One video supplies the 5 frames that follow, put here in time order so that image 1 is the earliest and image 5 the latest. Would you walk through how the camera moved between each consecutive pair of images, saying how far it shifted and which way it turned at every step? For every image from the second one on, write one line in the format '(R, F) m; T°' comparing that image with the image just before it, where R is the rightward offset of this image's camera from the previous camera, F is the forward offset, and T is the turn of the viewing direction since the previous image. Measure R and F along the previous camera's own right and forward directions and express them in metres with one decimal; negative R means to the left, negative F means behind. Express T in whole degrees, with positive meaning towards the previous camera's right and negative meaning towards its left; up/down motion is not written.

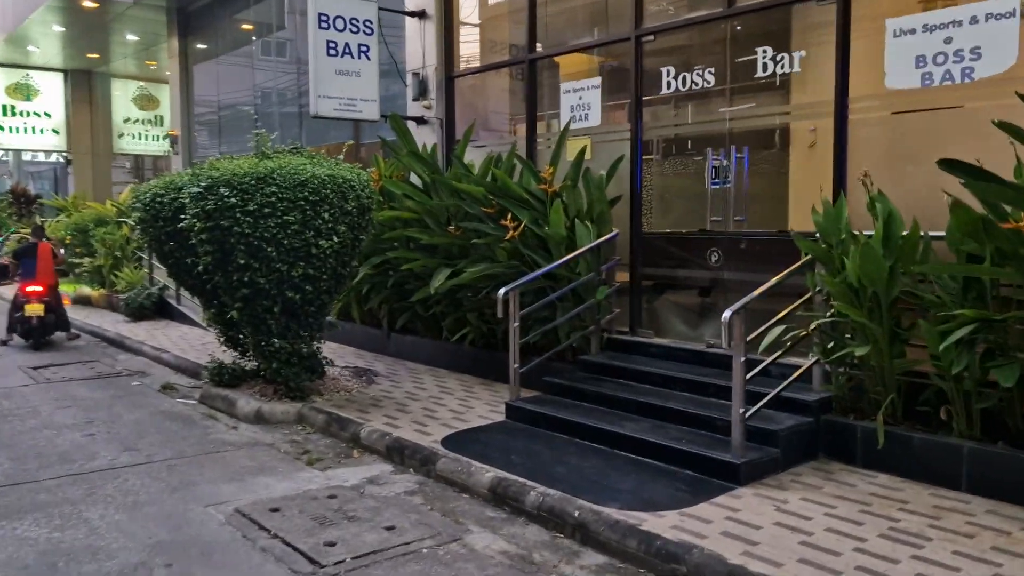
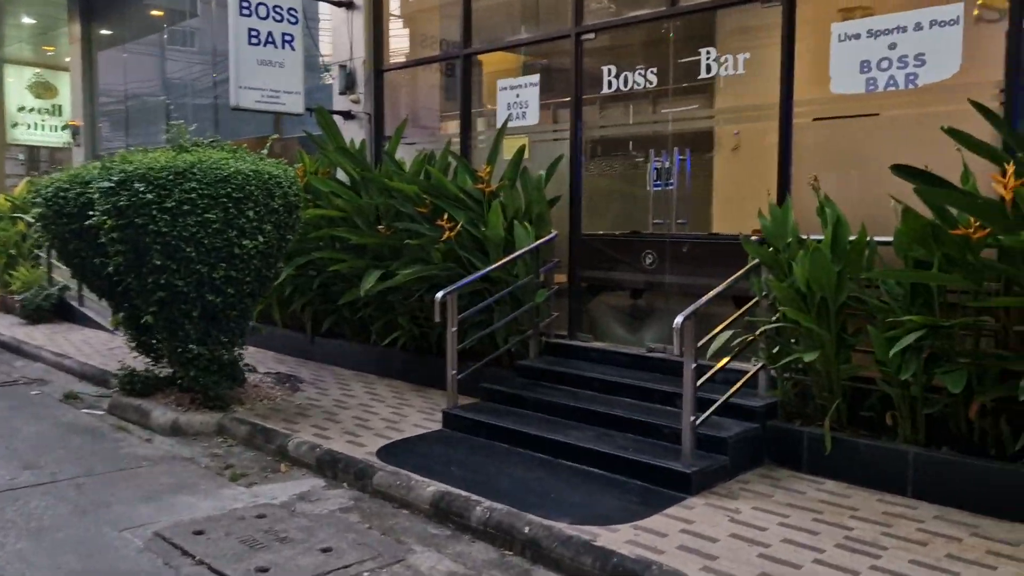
(-0.2, +0.2) m; +6°
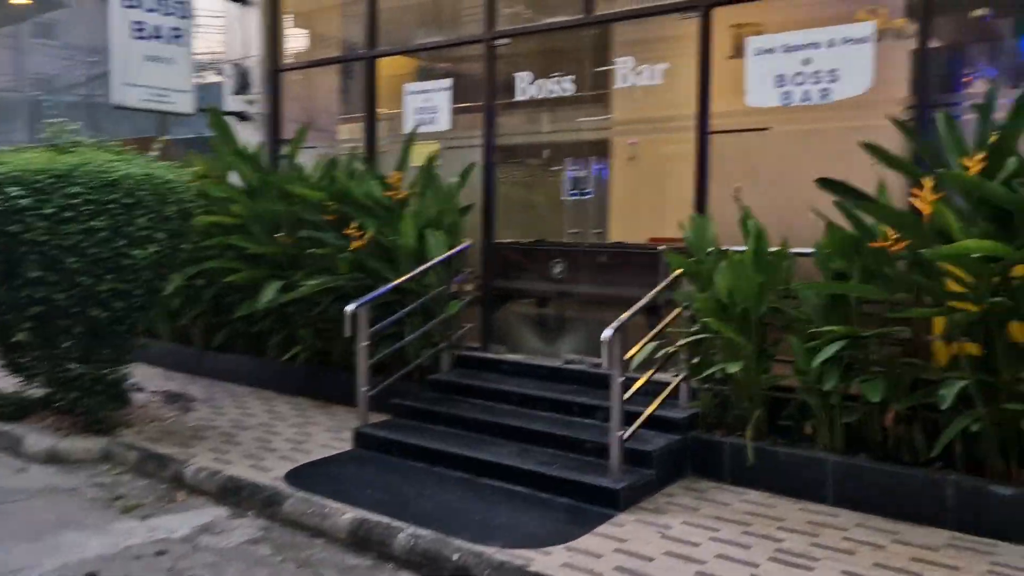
(-0.2, +0.2) m; +8°
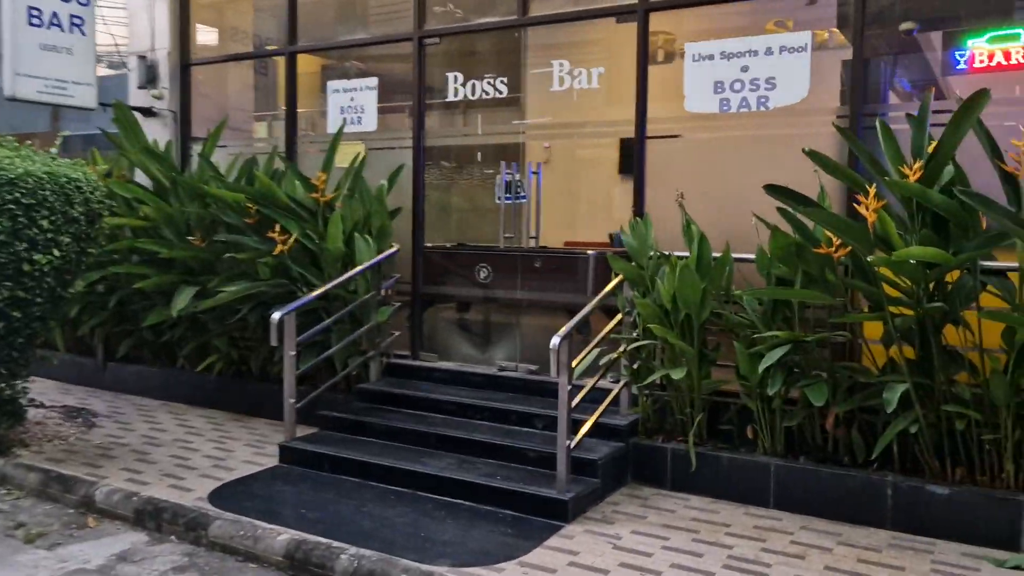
(-0.2, +0.2) m; +7°
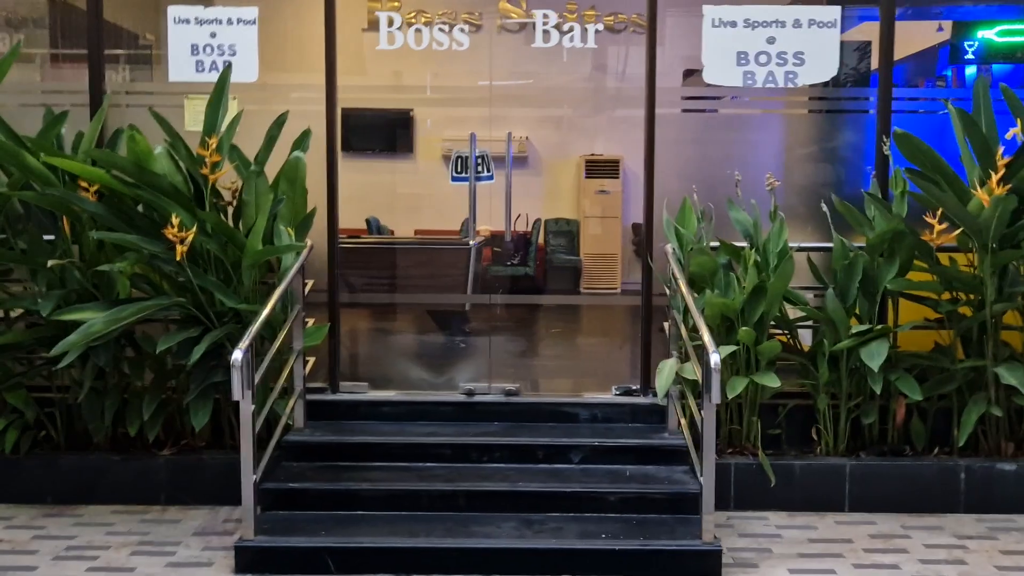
(-2.3, +1.8) m; +30°
